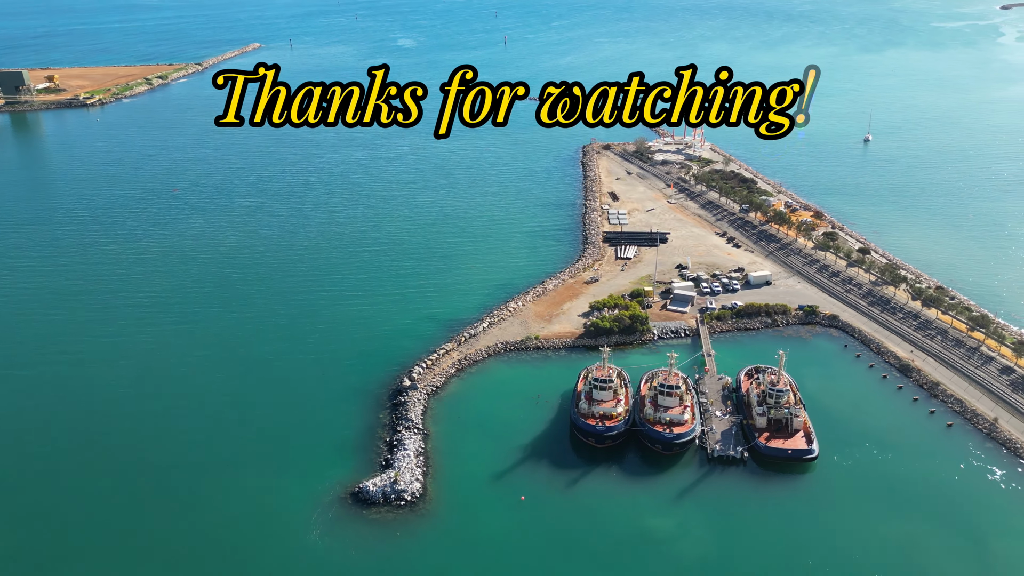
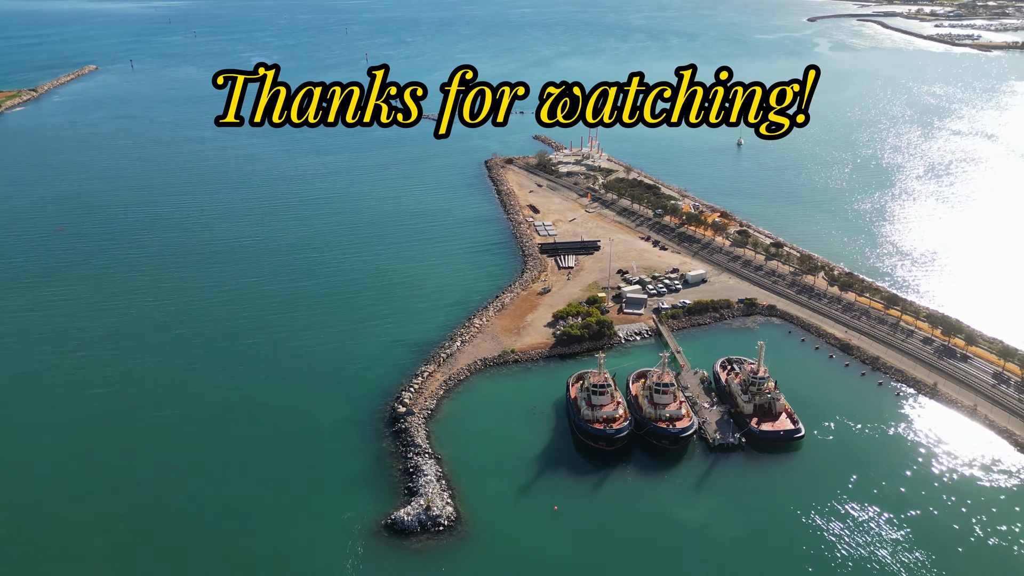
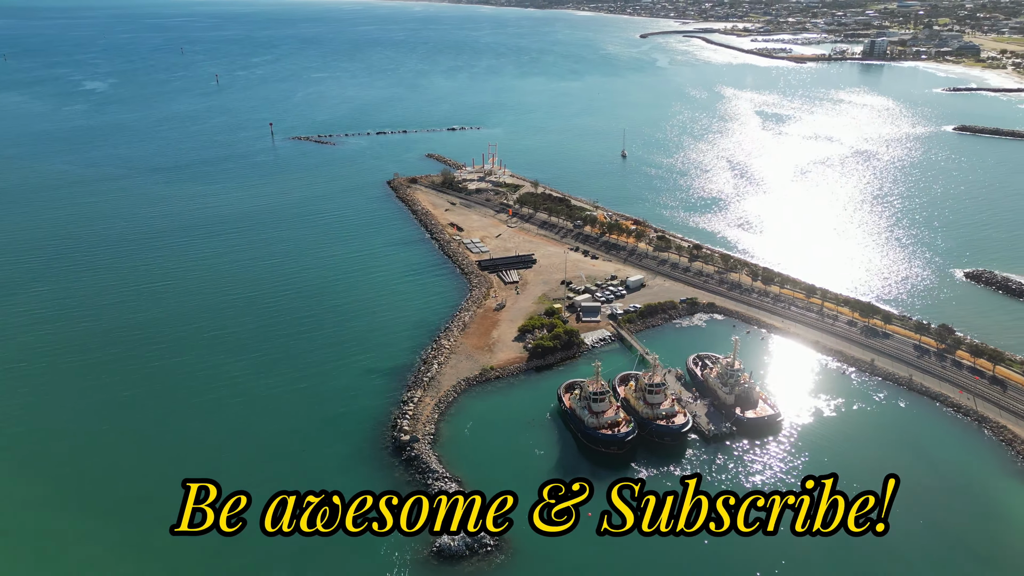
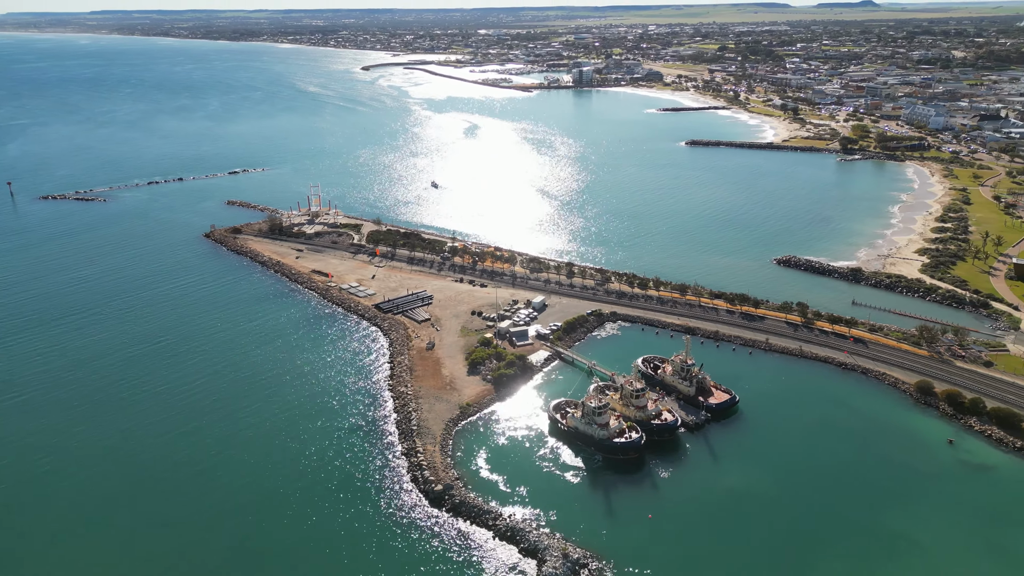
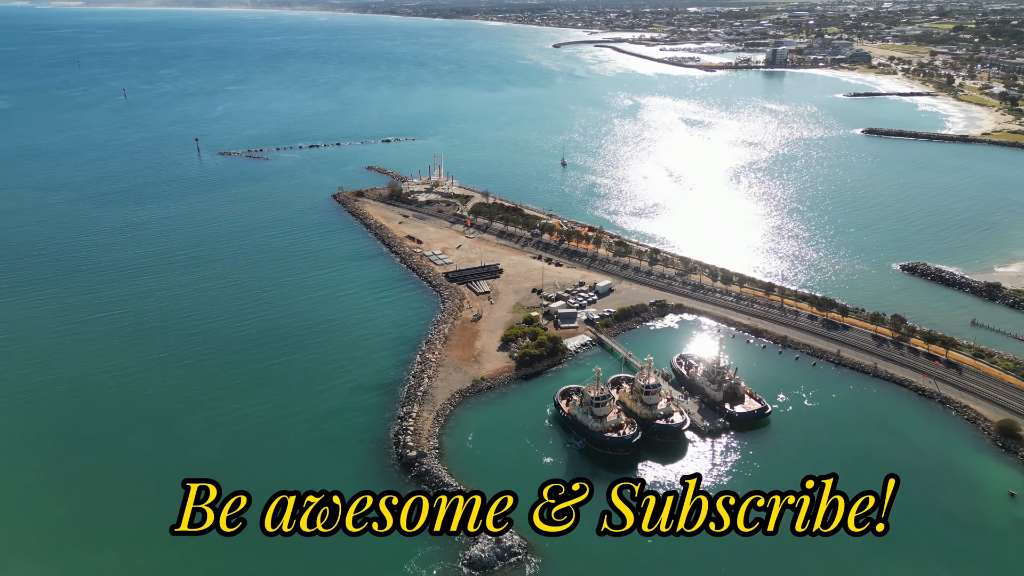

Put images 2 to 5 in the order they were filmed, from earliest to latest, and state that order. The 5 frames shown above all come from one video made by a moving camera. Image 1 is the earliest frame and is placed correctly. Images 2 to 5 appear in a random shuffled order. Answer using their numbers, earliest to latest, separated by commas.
2, 3, 5, 4
